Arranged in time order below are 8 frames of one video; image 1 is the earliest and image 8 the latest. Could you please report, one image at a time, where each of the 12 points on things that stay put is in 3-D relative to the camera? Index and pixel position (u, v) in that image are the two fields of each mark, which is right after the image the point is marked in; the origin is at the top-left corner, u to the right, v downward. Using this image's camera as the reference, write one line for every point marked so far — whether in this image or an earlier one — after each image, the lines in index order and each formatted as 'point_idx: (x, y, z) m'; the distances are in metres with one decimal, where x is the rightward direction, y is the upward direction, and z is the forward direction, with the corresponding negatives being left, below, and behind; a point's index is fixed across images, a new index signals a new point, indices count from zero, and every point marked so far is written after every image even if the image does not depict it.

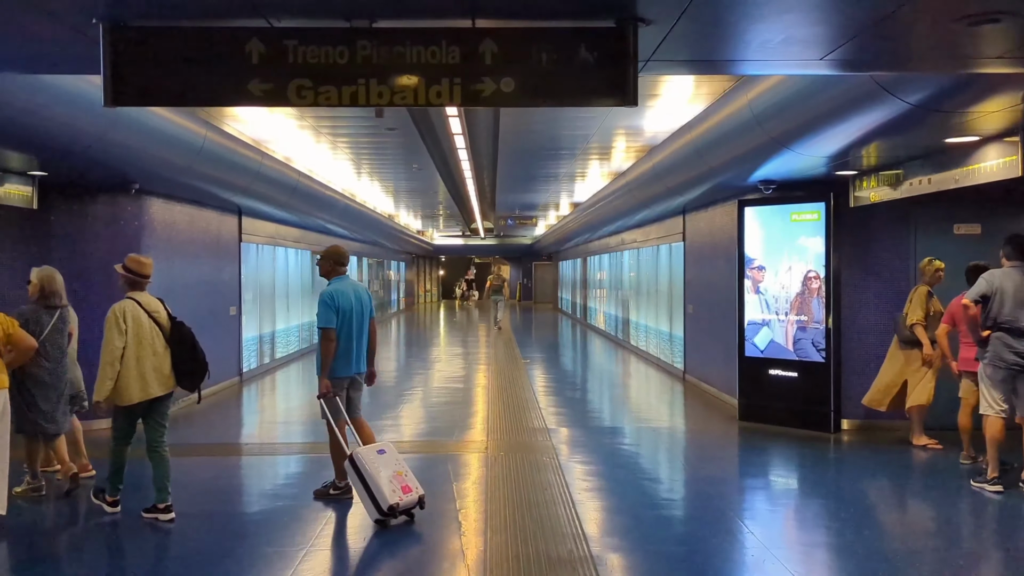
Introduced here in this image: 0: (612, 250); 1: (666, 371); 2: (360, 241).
0: (+1.6, +0.6, +15.7) m
1: (+1.6, -0.9, +10.4) m
2: (-2.8, +0.9, +17.8) m
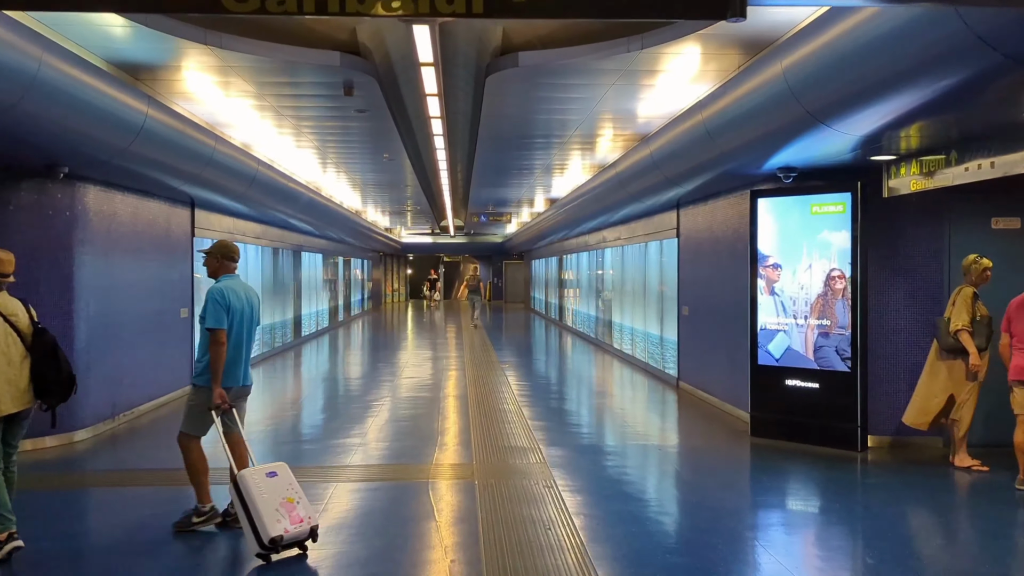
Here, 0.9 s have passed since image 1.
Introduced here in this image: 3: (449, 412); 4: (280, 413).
0: (+1.2, +0.6, +15.0) m
1: (+1.4, -0.9, +9.7) m
2: (-3.3, +0.9, +16.9) m
3: (-0.6, -1.0, +8.4) m
4: (-2.0, -1.1, +8.3) m
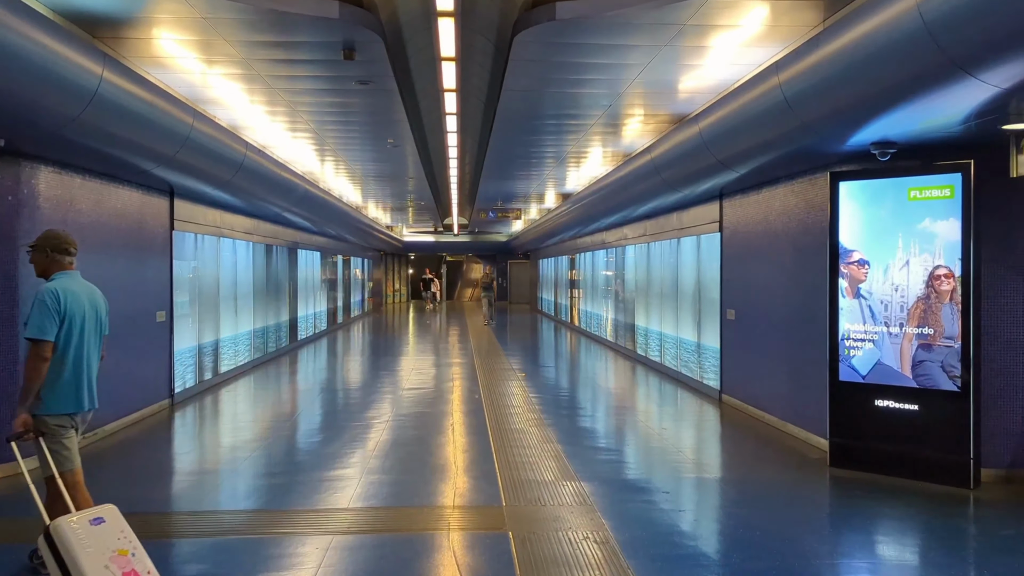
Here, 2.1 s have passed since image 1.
0: (+1.4, +0.6, +14.0) m
1: (+1.6, -0.9, +8.7) m
2: (-3.1, +0.9, +15.9) m
3: (-0.5, -1.0, +7.4) m
4: (-1.8, -1.1, +7.3) m
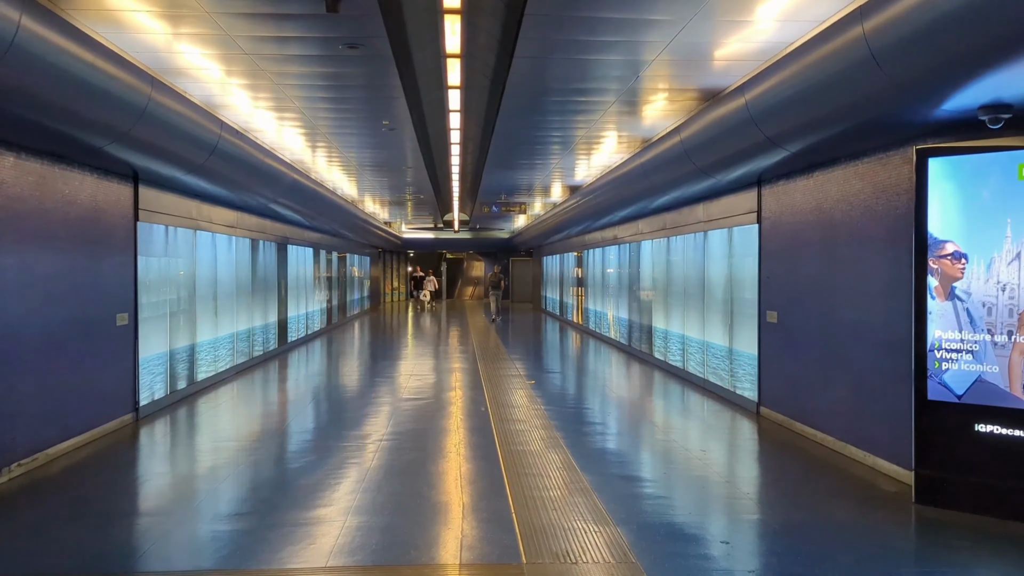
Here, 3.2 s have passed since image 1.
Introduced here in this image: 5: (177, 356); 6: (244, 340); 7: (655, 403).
0: (+1.5, +0.6, +13.1) m
1: (+1.6, -0.9, +7.8) m
2: (-3.1, +0.9, +15.0) m
3: (-0.4, -1.0, +6.5) m
4: (-1.8, -1.1, +6.4) m
5: (-2.7, -0.5, +7.7) m
6: (-2.9, -0.6, +10.2) m
7: (+1.2, -1.0, +8.2) m
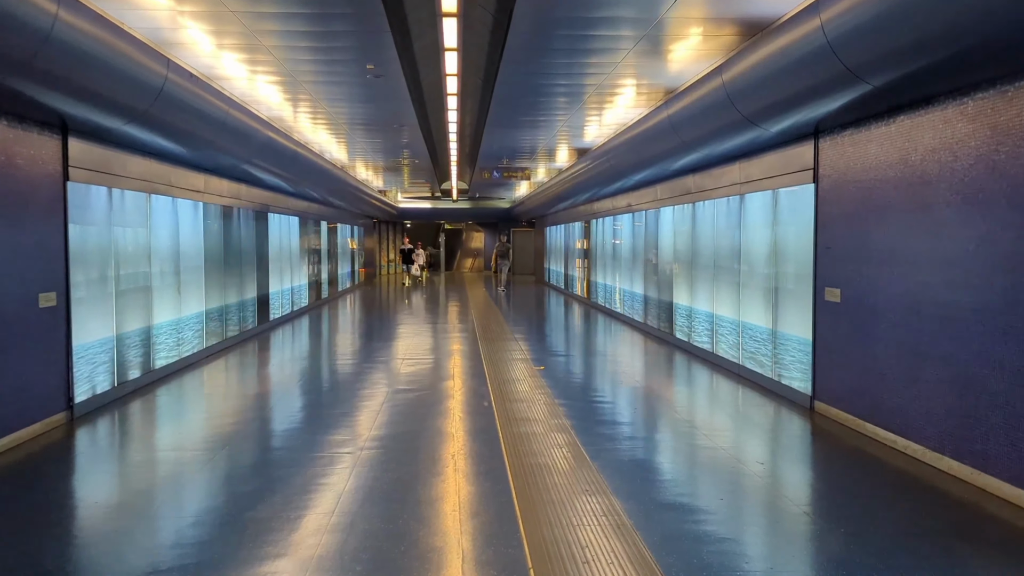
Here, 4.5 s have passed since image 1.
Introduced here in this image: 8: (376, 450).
0: (+1.5, +1.0, +12.0) m
1: (+1.7, -0.7, +6.7) m
2: (-3.0, +1.3, +13.9) m
3: (-0.3, -0.9, +5.5) m
4: (-1.7, -0.9, +5.3) m
5: (-2.6, -0.4, +6.6) m
6: (-2.8, -0.3, +9.1) m
7: (+1.2, -0.8, +7.1) m
8: (-0.7, -0.9, +5.1) m
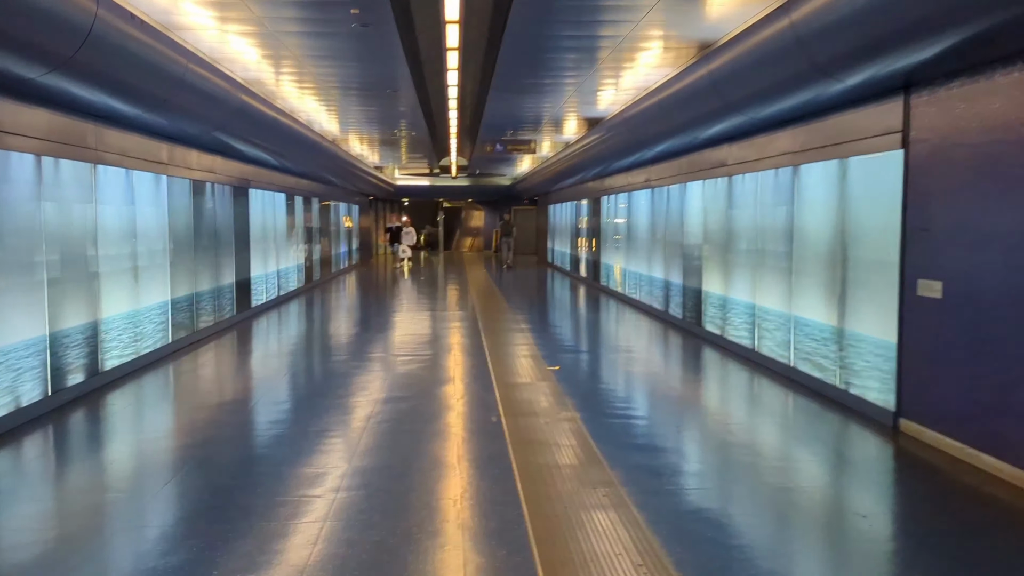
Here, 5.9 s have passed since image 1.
0: (+1.6, +1.2, +10.9) m
1: (+1.8, -0.6, +5.7) m
2: (-3.0, +1.5, +12.8) m
3: (-0.3, -0.8, +4.4) m
4: (-1.6, -0.9, +4.3) m
5: (-2.6, -0.3, +5.5) m
6: (-2.7, -0.2, +8.0) m
7: (+1.3, -0.7, +6.1) m
8: (-0.6, -0.8, +4.0) m
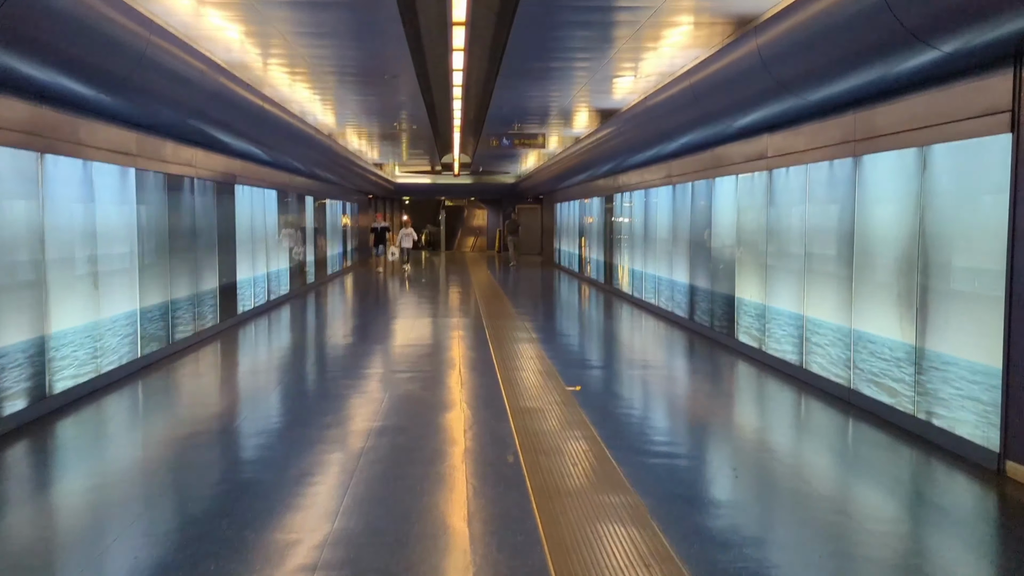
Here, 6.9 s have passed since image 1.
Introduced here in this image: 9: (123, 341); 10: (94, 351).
0: (+1.7, +1.1, +10.1) m
1: (+1.9, -0.7, +4.8) m
2: (-2.9, +1.5, +11.9) m
3: (-0.2, -0.9, +3.6) m
4: (-1.6, -0.9, +3.4) m
5: (-2.5, -0.3, +4.7) m
6: (-2.6, -0.2, +7.2) m
7: (+1.4, -0.7, +5.2) m
8: (-0.6, -0.9, +3.2) m
9: (-2.6, -0.4, +6.4) m
10: (-2.5, -0.4, +5.9) m
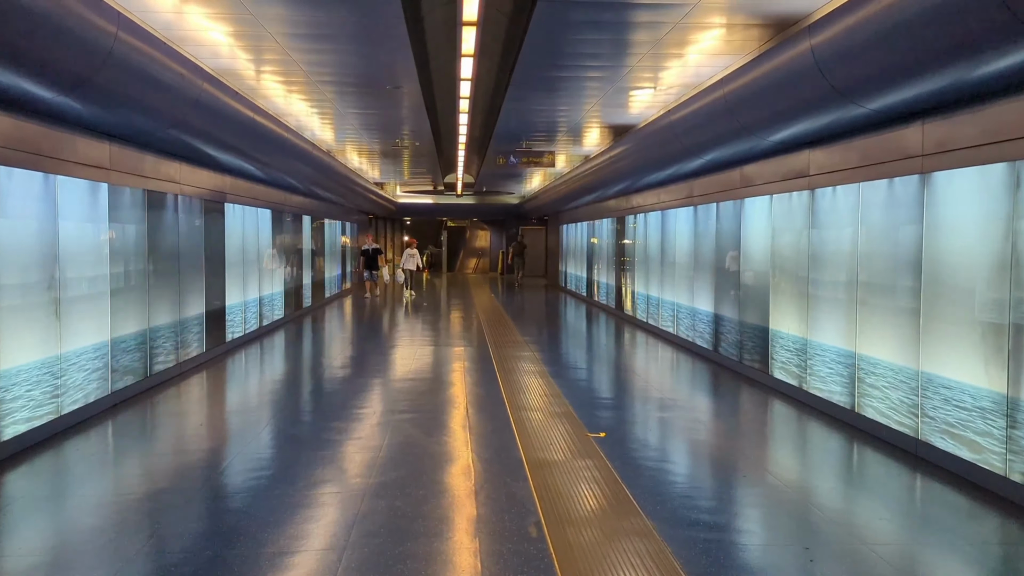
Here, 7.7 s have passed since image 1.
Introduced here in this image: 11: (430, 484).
0: (+1.8, +0.8, +9.4) m
1: (+1.9, -0.9, +4.1) m
2: (-2.8, +1.2, +11.3) m
3: (-0.1, -1.0, +2.9) m
4: (-1.5, -1.0, +2.7) m
5: (-2.4, -0.5, +4.0) m
6: (-2.6, -0.4, +6.5) m
7: (+1.5, -0.9, +4.5) m
8: (-0.5, -1.0, +2.5) m
9: (-2.5, -0.5, +5.8) m
10: (-2.5, -0.6, +5.2) m
11: (-0.4, -1.0, +4.3) m
